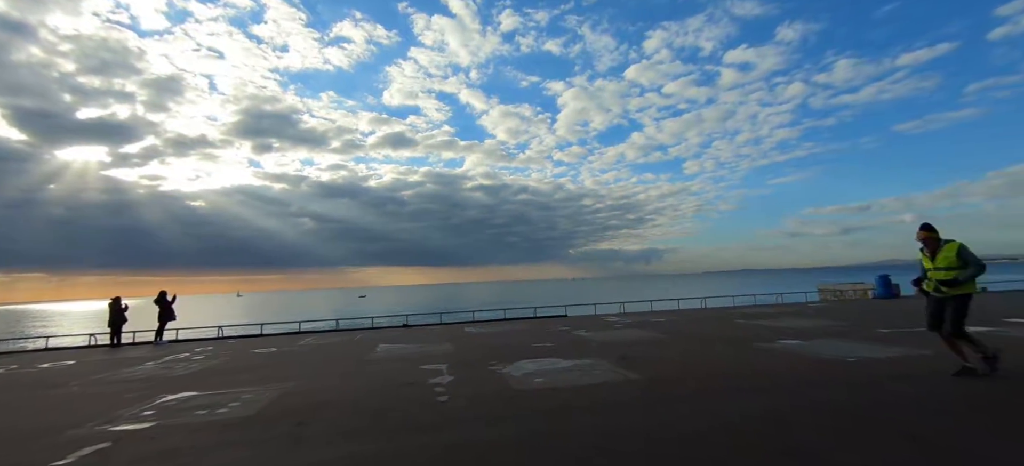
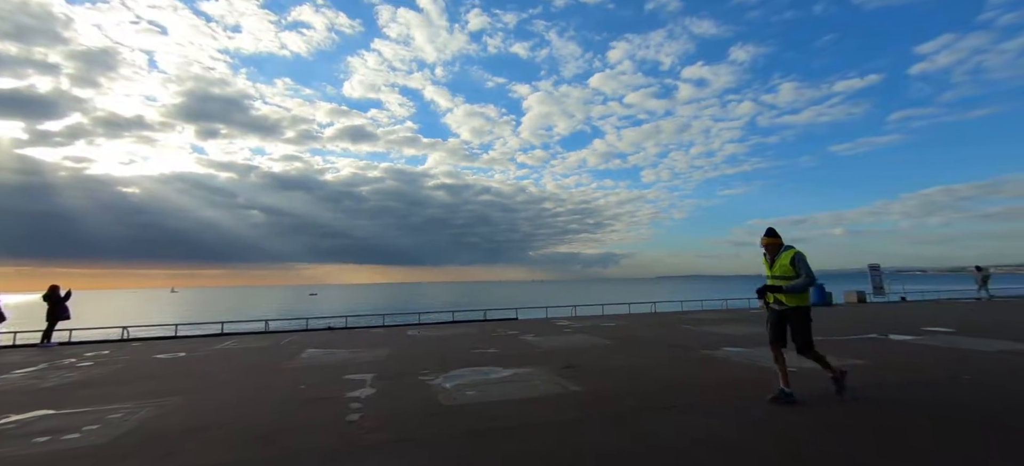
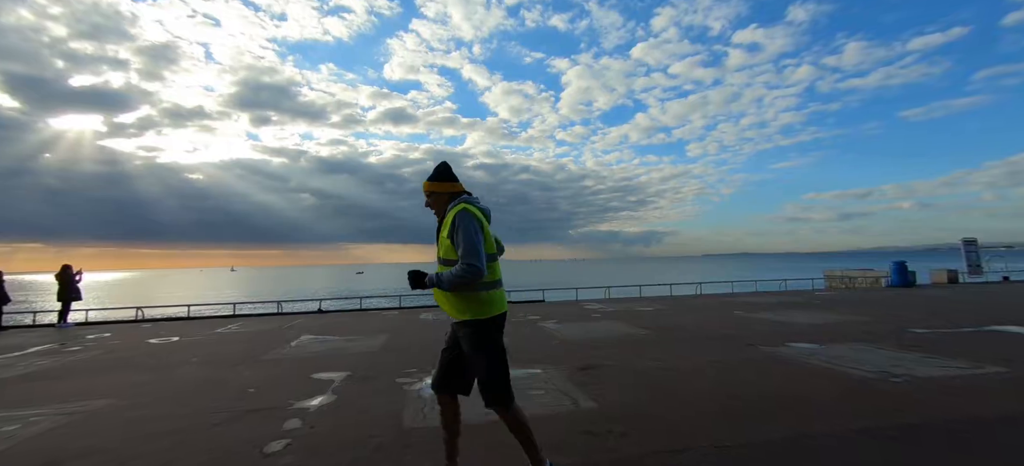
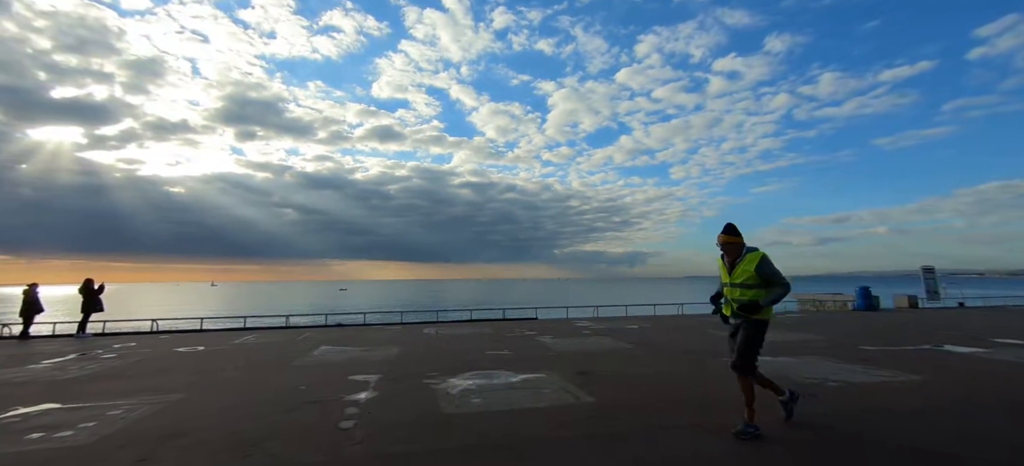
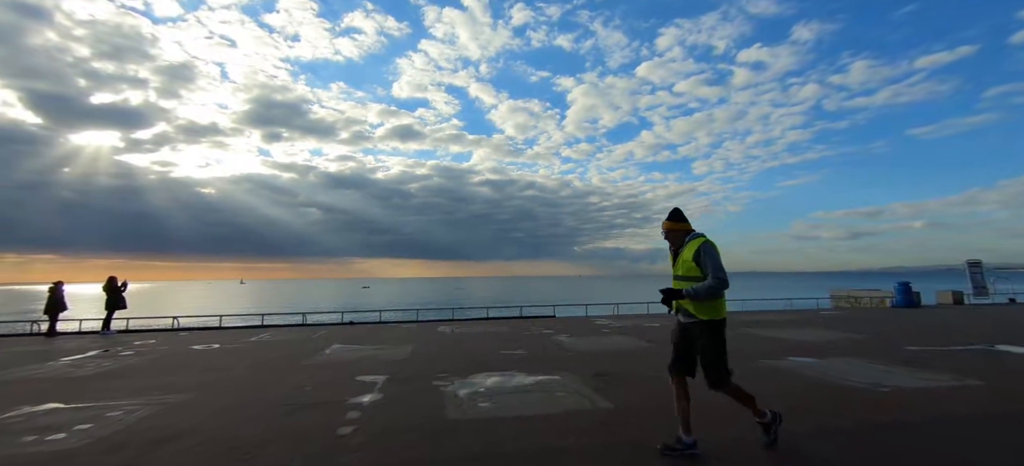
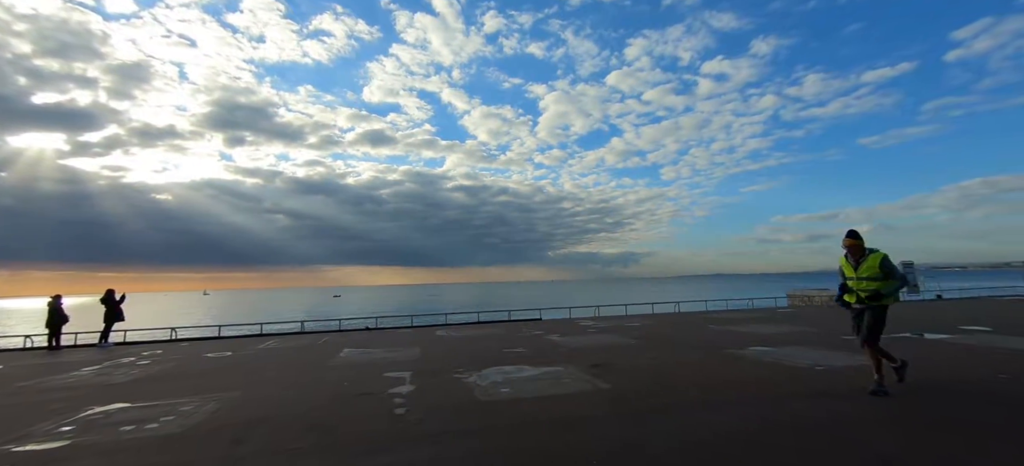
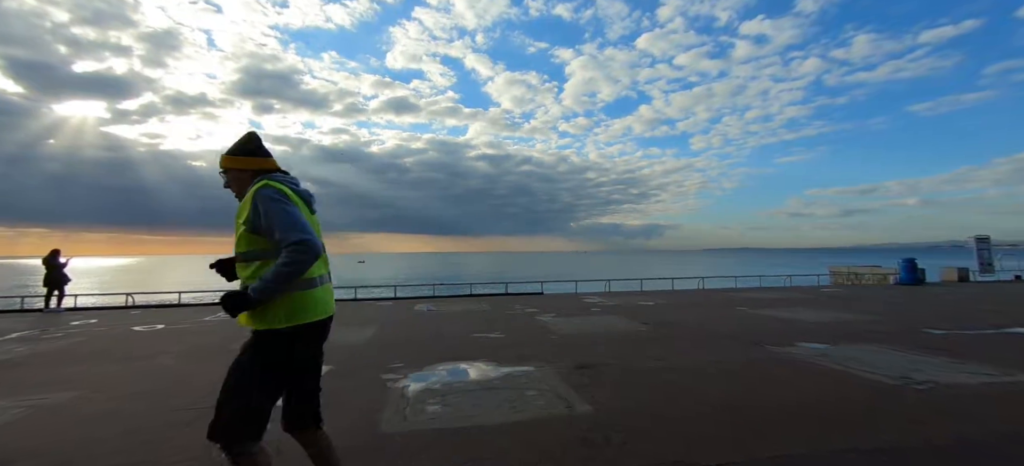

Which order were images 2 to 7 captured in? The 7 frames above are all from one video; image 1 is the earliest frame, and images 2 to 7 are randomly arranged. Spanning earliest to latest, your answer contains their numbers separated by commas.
6, 2, 4, 5, 3, 7
